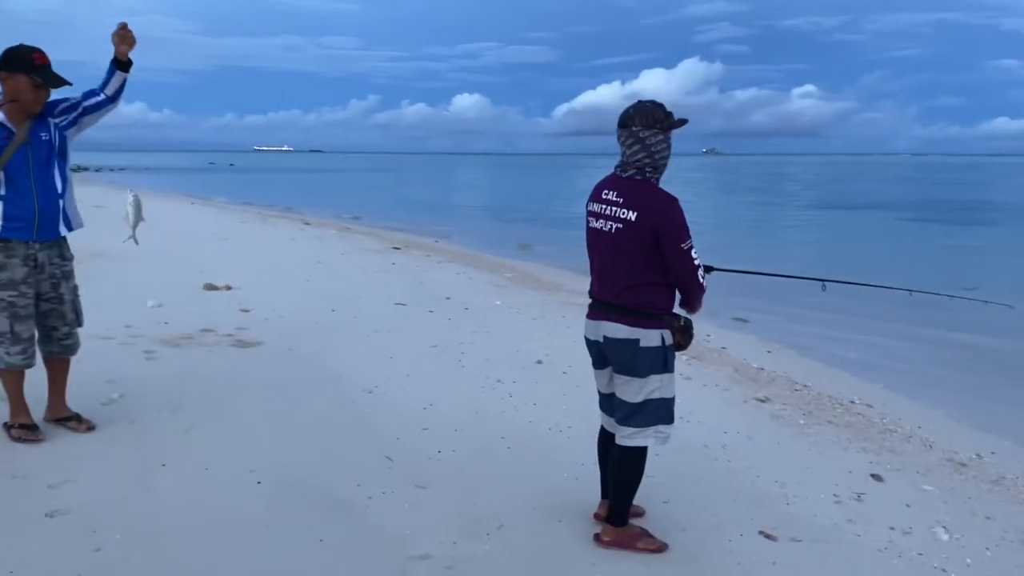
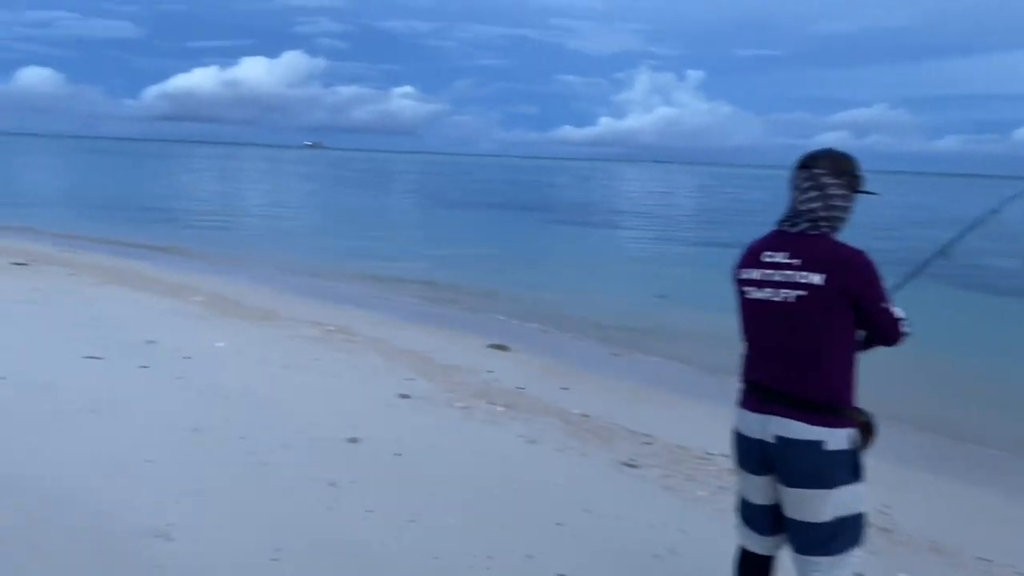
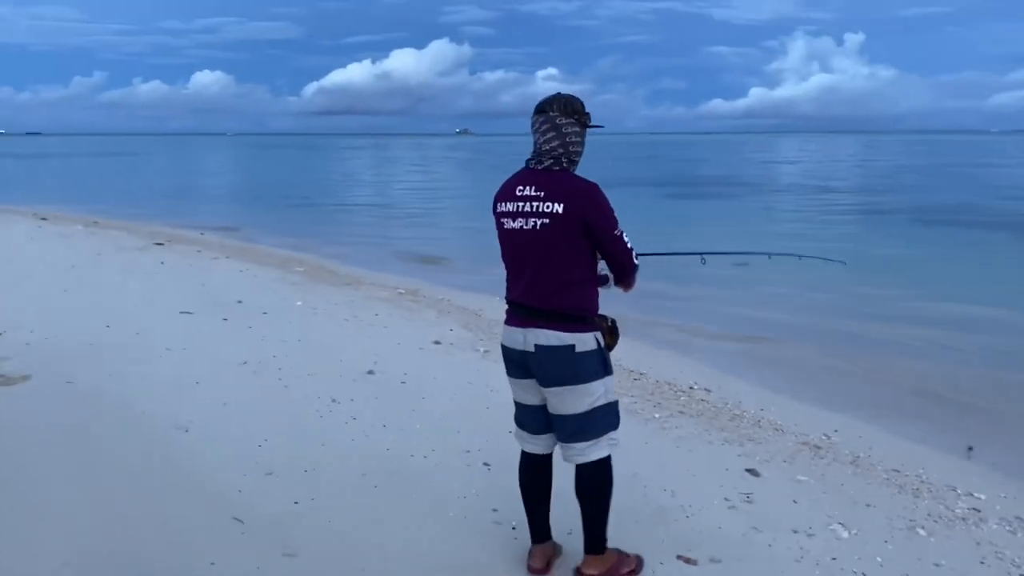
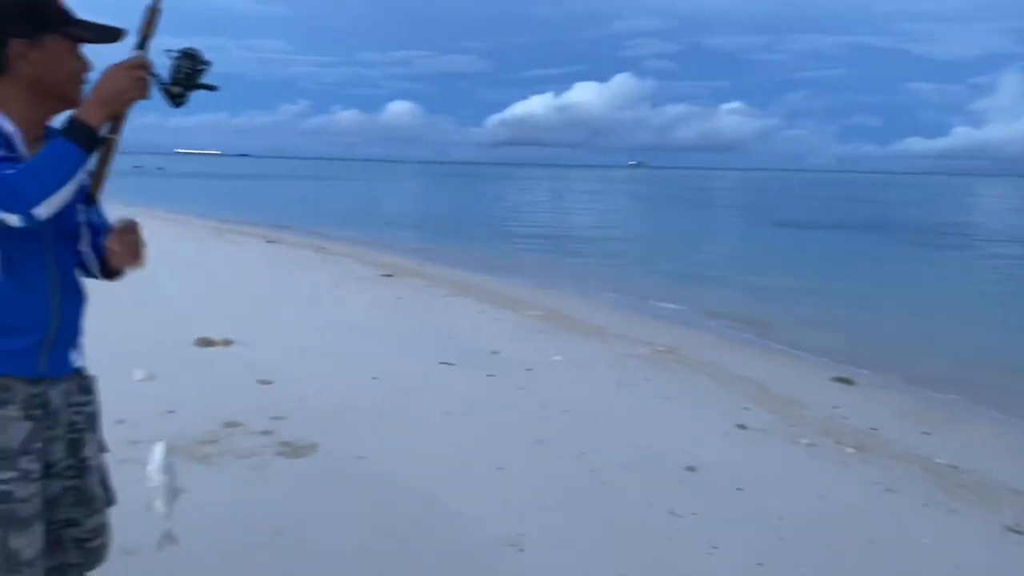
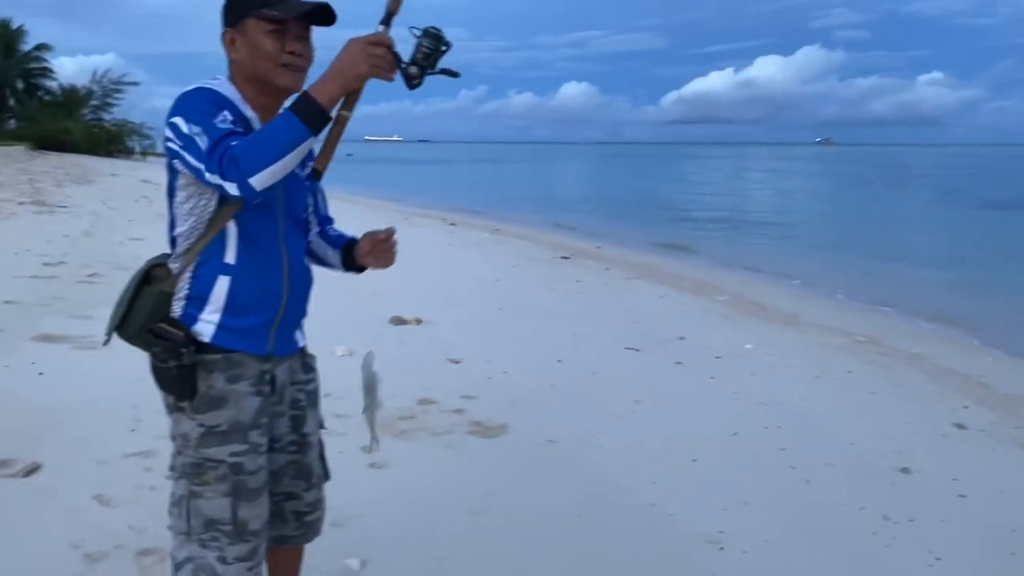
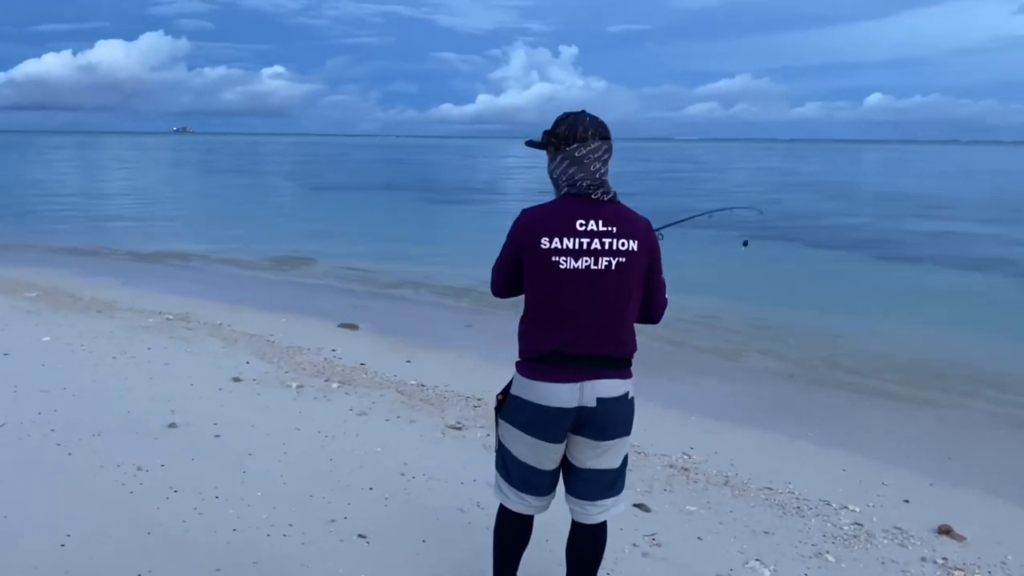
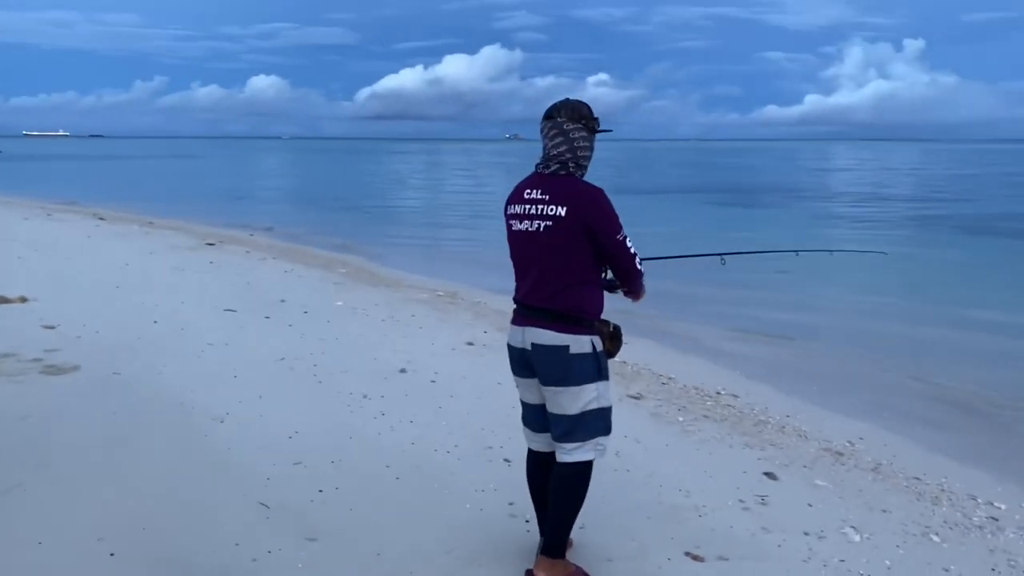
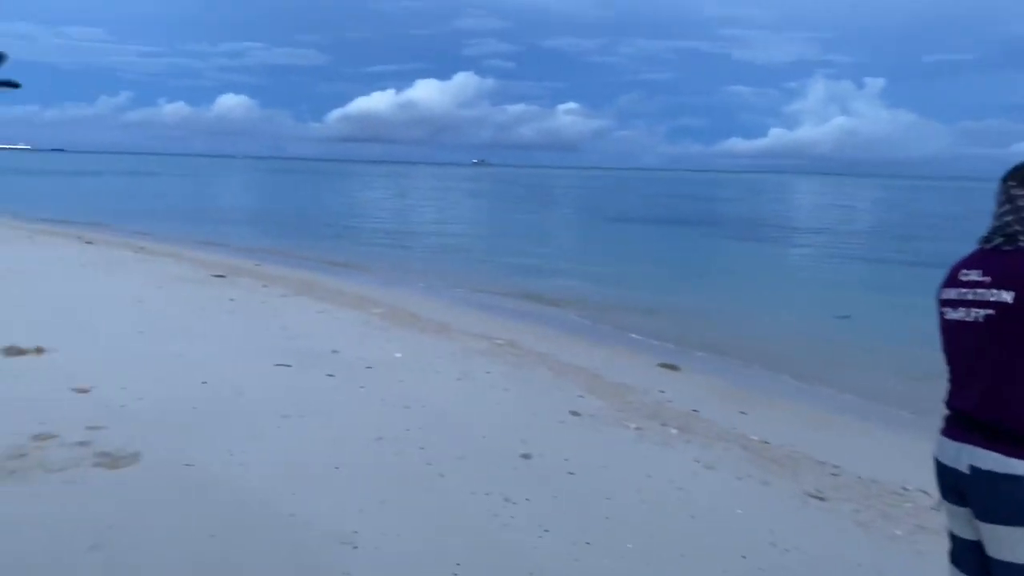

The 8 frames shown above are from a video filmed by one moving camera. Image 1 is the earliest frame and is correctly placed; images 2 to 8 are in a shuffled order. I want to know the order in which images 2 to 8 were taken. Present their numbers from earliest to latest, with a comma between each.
7, 3, 6, 2, 8, 4, 5
